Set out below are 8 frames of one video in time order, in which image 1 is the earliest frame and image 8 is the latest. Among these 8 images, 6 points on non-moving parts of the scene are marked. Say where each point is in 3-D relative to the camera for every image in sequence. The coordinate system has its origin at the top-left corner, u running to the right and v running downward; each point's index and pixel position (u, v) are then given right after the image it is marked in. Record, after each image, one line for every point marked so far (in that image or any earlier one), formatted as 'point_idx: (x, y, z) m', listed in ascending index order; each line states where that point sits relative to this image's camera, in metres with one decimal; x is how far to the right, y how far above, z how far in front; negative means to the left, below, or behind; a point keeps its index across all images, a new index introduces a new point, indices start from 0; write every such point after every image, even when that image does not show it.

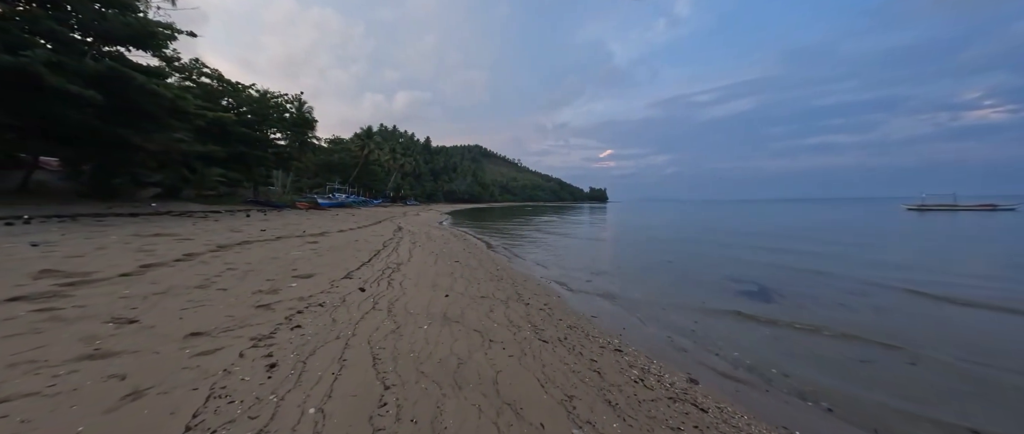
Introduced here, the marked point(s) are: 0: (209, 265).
0: (-6.4, -1.0, +6.4) m
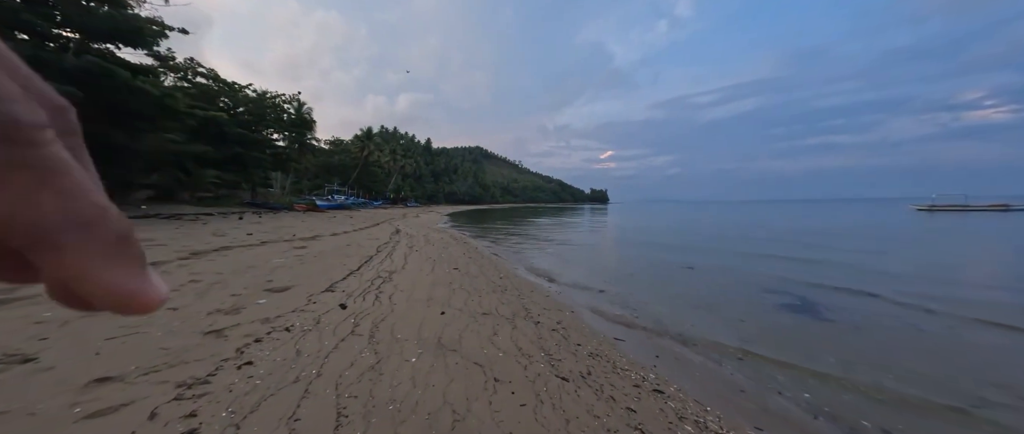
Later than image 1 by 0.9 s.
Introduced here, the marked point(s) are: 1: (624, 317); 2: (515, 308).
0: (-6.3, -1.1, +5.6) m
1: (+2.0, -1.8, +5.5) m
2: (+0.1, -1.7, +5.5) m
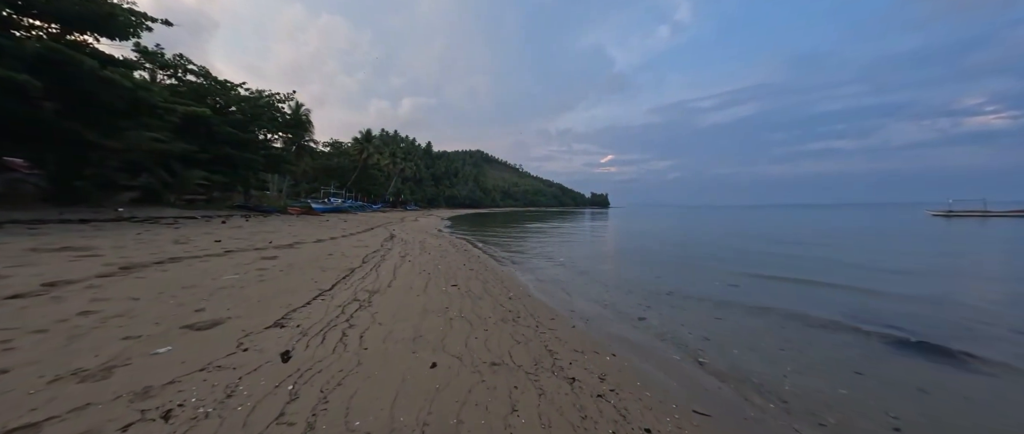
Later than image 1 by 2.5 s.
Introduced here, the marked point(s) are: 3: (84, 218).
0: (-6.0, -1.2, +4.1) m
1: (+2.3, -1.9, +4.0) m
2: (+0.3, -1.8, +4.0) m
3: (-22.2, 0.0, +15.7) m
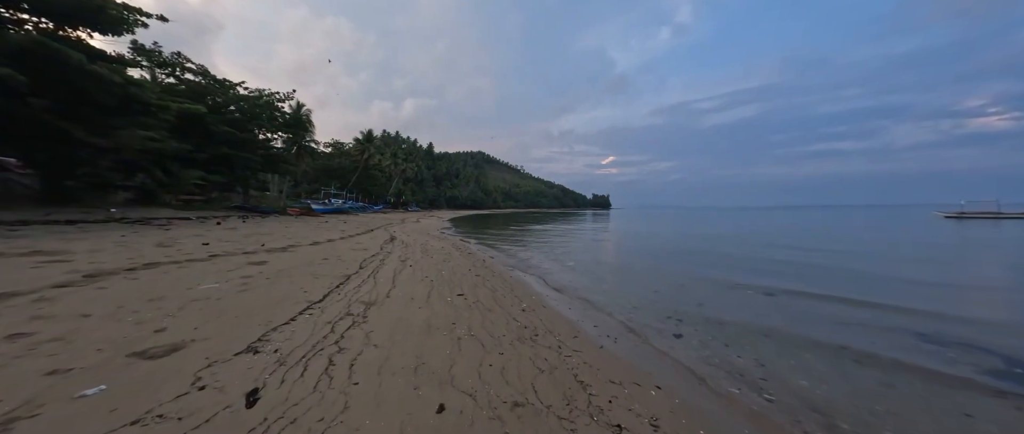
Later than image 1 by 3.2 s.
0: (-5.8, -1.2, +3.4) m
1: (+2.6, -2.0, +3.3) m
2: (+0.6, -1.8, +3.2) m
3: (-21.9, -0.1, +15.1) m
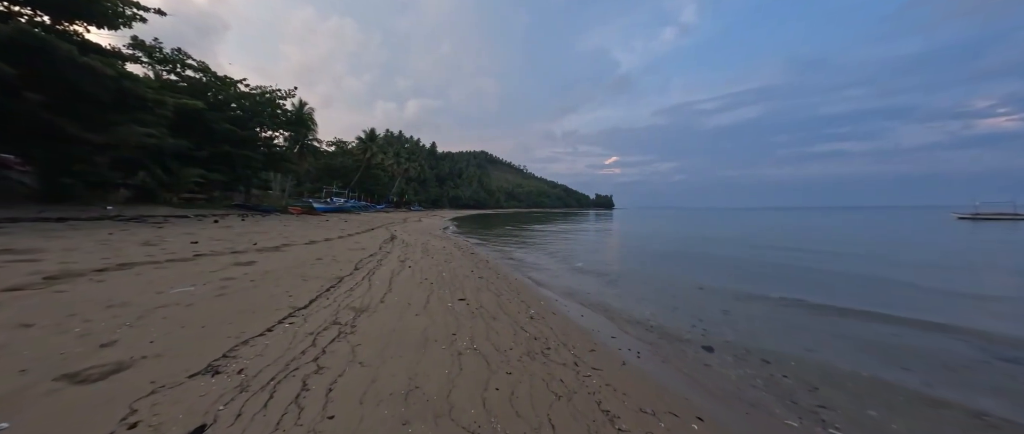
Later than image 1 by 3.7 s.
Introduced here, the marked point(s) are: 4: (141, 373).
0: (-5.7, -1.1, +2.8) m
1: (+2.7, -1.9, +2.7) m
2: (+0.7, -1.7, +2.7) m
3: (-21.7, +0.1, +14.7) m
4: (-3.3, -1.4, +2.7) m
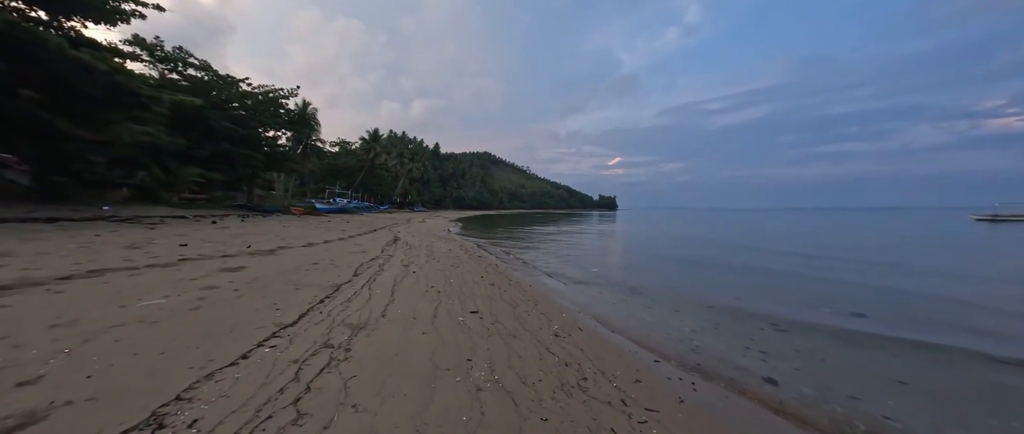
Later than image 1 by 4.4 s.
0: (-5.4, -1.1, +2.1) m
1: (+2.9, -2.0, +1.9) m
2: (+1.0, -1.8, +1.9) m
3: (-21.2, 0.0, +14.2) m
4: (-3.0, -1.4, +2.0) m
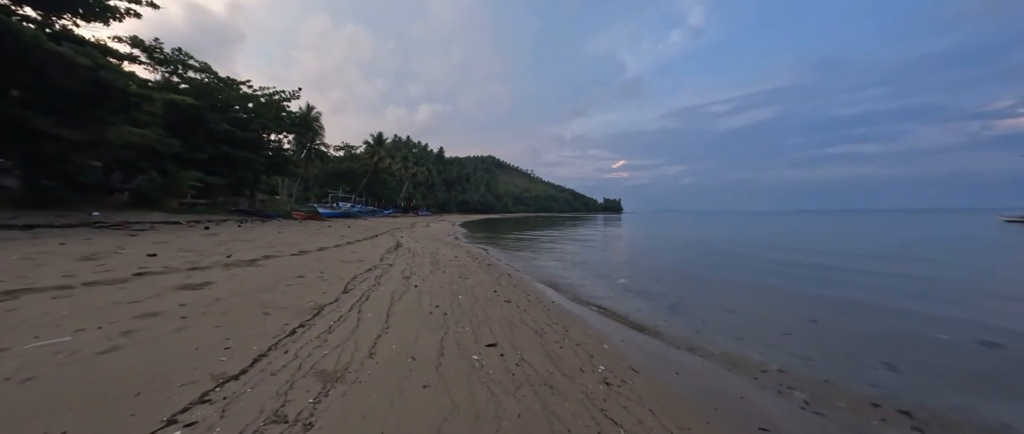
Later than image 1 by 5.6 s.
0: (-5.0, -1.2, +1.0) m
1: (+3.3, -2.0, +0.6) m
2: (+1.3, -1.8, +0.7) m
3: (-20.7, -0.2, +13.3) m
4: (-2.6, -1.4, +0.8) m
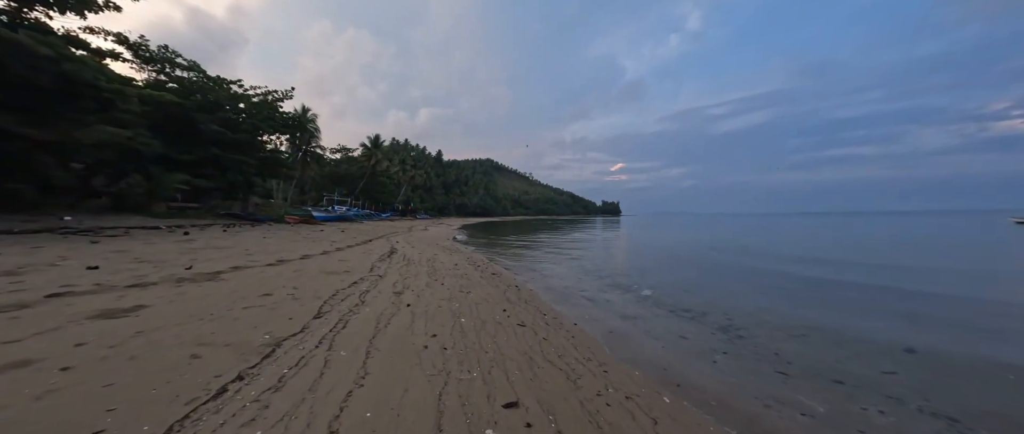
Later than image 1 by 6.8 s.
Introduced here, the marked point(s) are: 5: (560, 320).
0: (-4.8, -1.2, -0.2) m
1: (+3.6, -1.9, -0.5) m
2: (+1.6, -1.8, -0.5) m
3: (-20.5, -0.4, +12.0) m
4: (-2.4, -1.4, -0.4) m
5: (+0.9, -2.0, +5.9) m
